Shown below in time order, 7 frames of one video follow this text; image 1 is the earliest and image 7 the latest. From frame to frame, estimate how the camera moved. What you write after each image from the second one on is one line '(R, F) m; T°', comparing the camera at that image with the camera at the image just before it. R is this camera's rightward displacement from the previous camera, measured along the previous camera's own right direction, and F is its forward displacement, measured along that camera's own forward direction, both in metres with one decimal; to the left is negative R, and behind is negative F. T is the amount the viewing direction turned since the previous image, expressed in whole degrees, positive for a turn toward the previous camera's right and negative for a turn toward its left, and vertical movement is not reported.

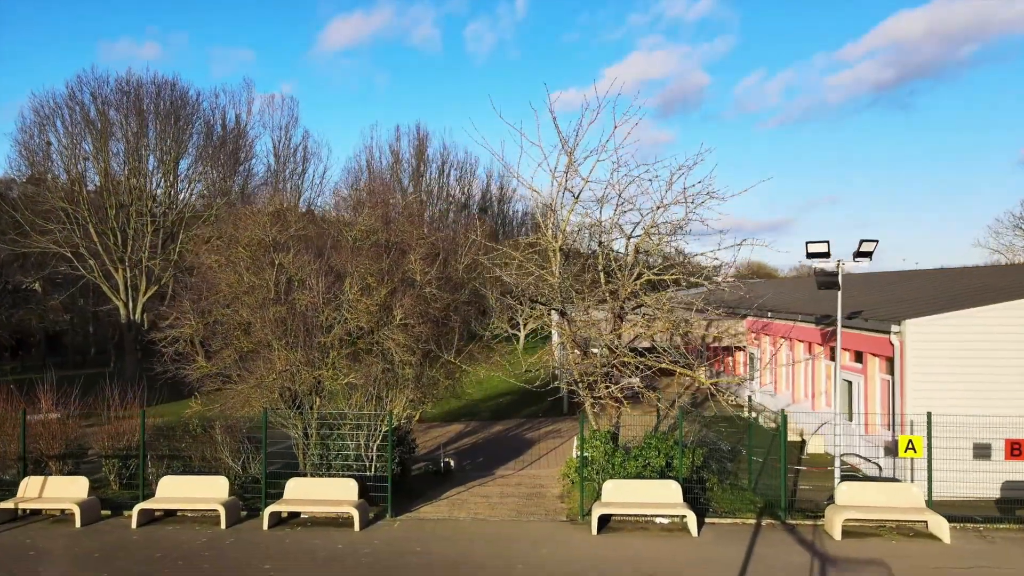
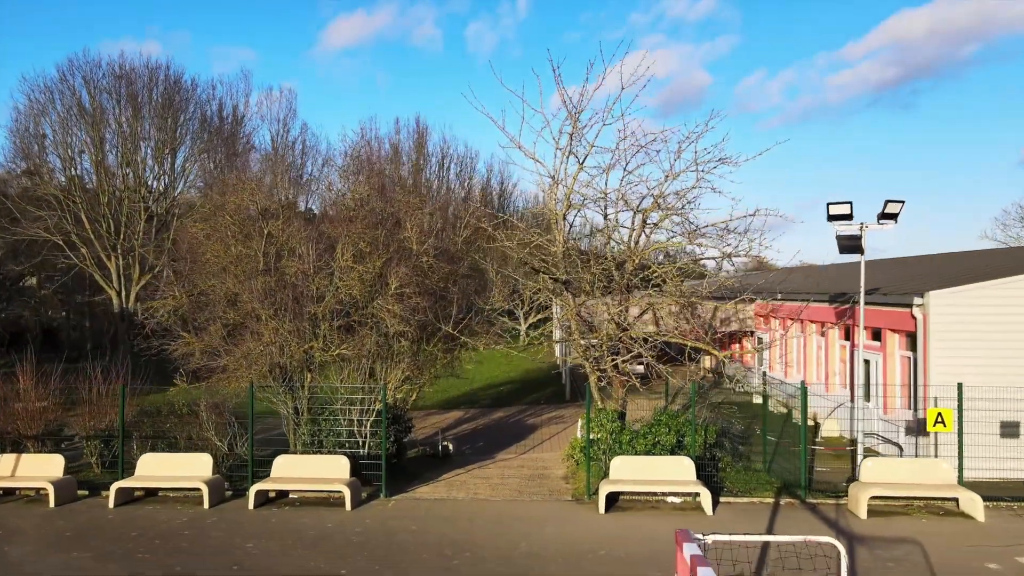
(0.0, +0.7) m; 0°
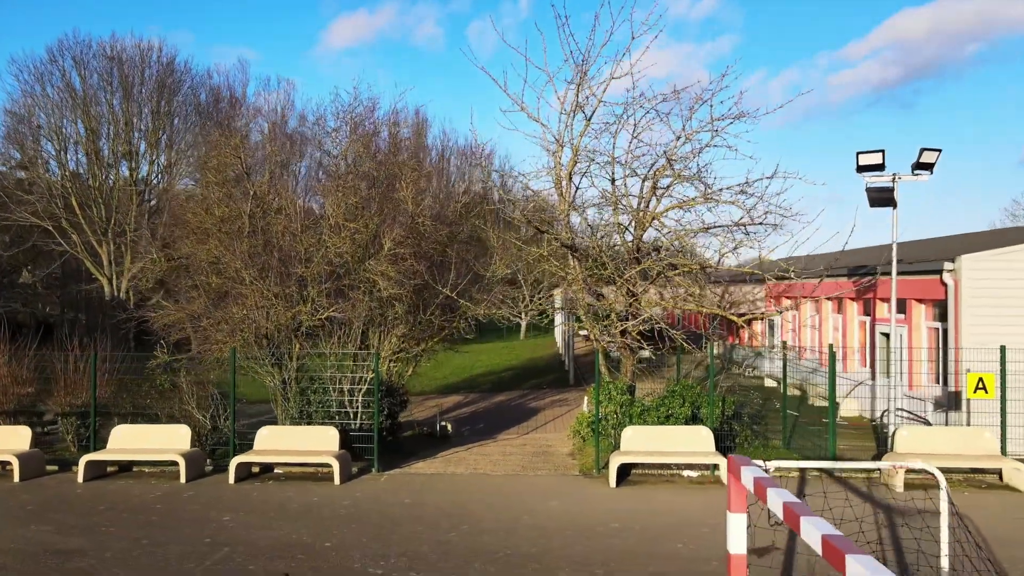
(0.0, +0.8) m; 0°
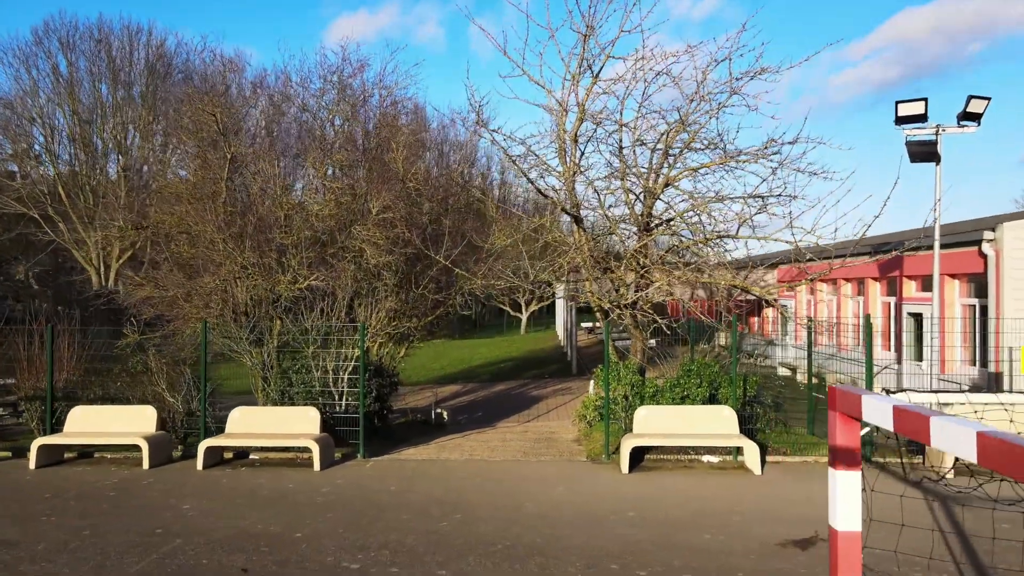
(0.0, +1.0) m; 0°
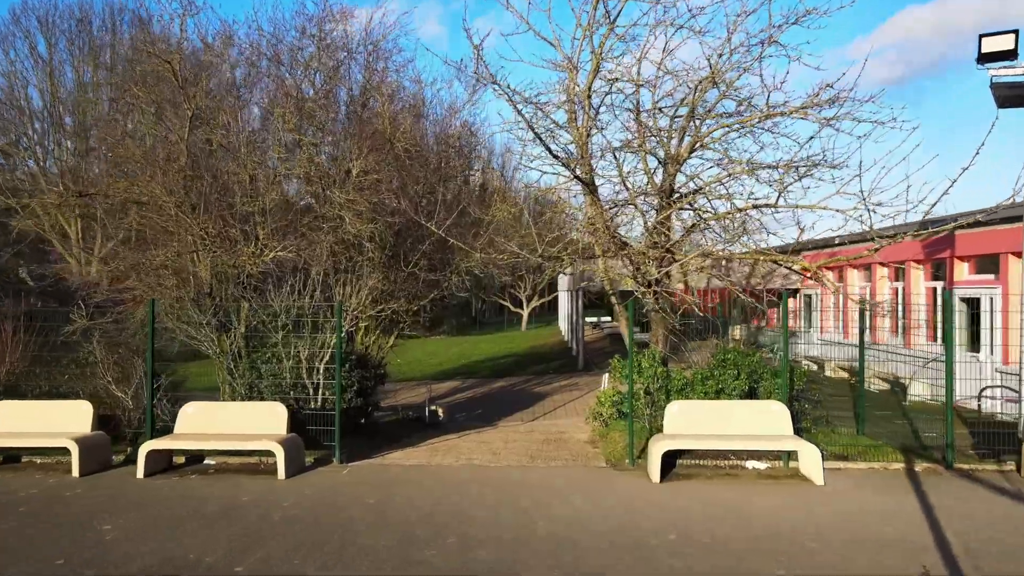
(0.0, +1.5) m; 0°
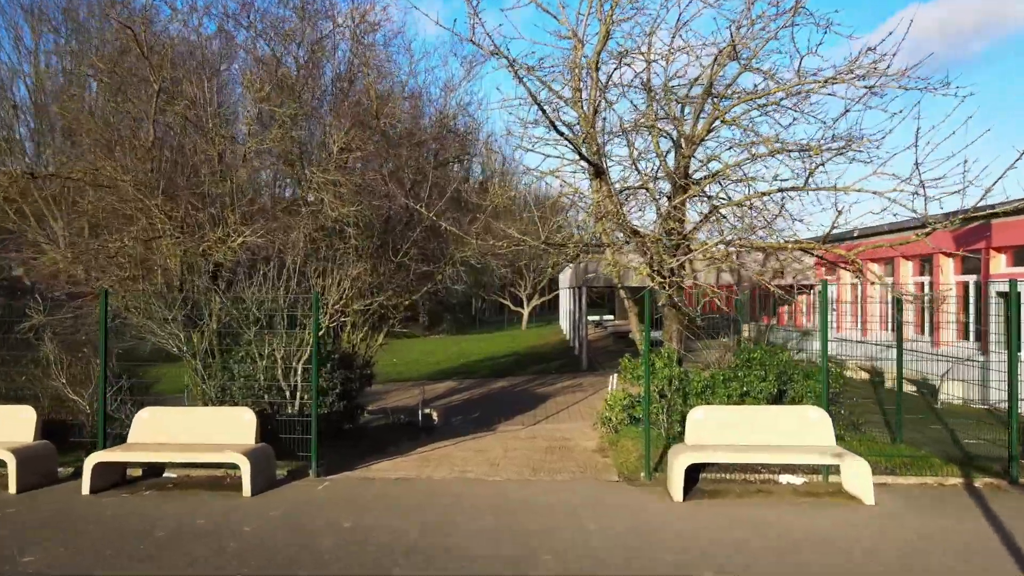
(0.0, +0.9) m; 0°
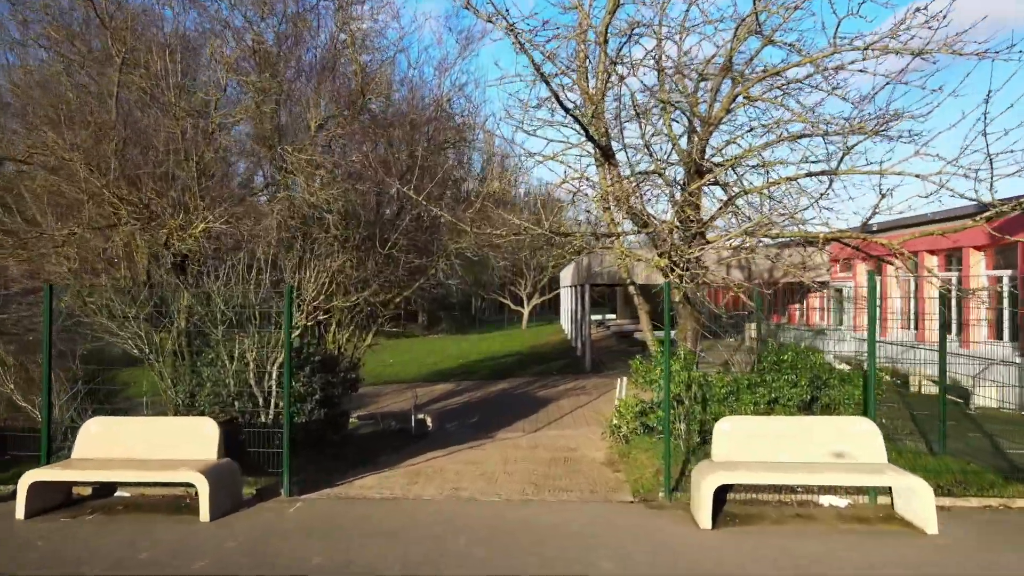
(0.0, +0.8) m; 0°
